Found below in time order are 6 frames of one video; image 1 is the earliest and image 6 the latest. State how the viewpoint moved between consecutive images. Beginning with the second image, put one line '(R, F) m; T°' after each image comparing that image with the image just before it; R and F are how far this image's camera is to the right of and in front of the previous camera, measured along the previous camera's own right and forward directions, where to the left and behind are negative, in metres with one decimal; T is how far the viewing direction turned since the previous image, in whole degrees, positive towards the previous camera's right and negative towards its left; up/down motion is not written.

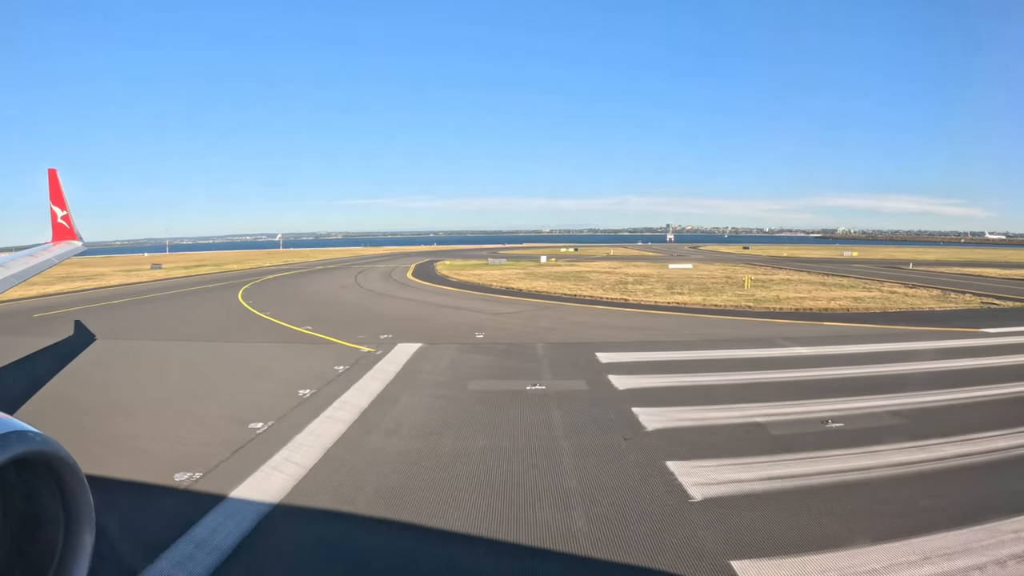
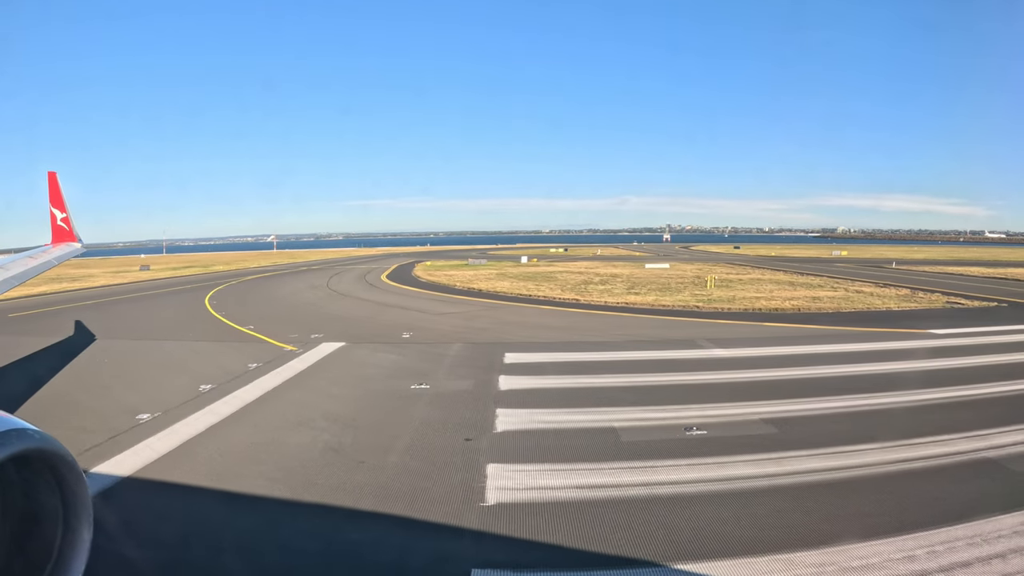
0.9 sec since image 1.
(+1.2, +0.1) m; -1°
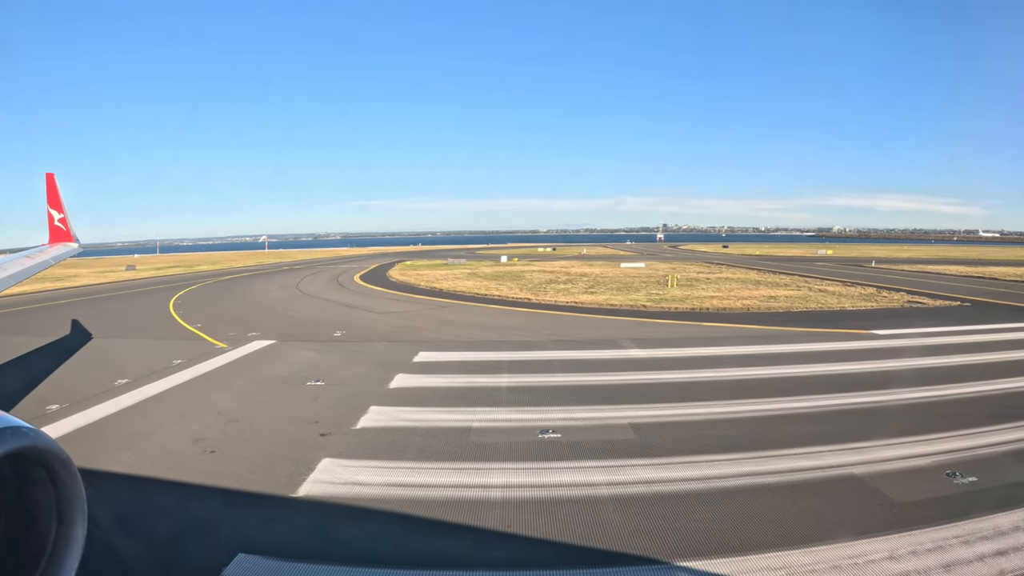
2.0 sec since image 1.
(+1.0, +0.1) m; 0°
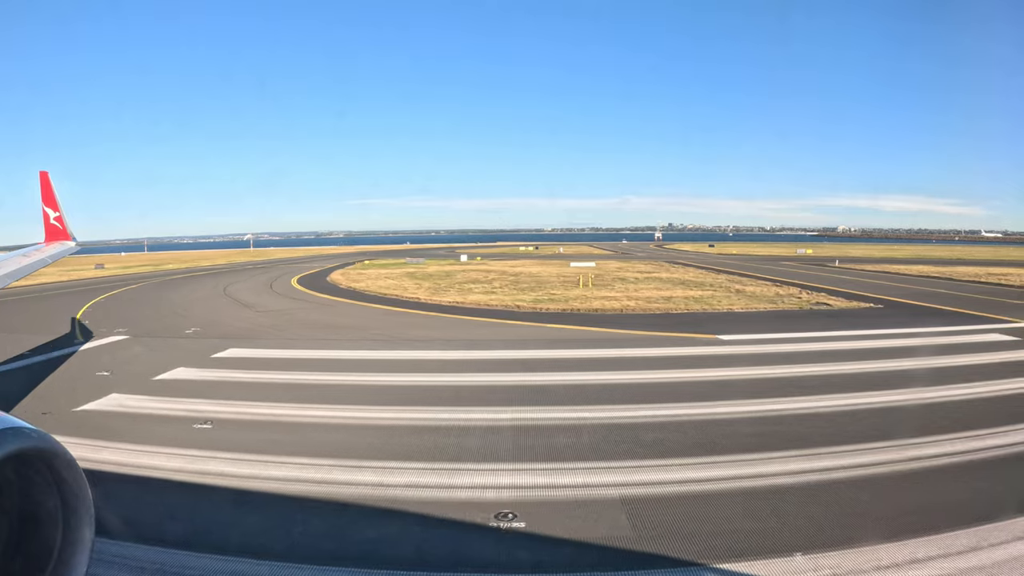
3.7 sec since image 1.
(+2.5, +0.2) m; -2°
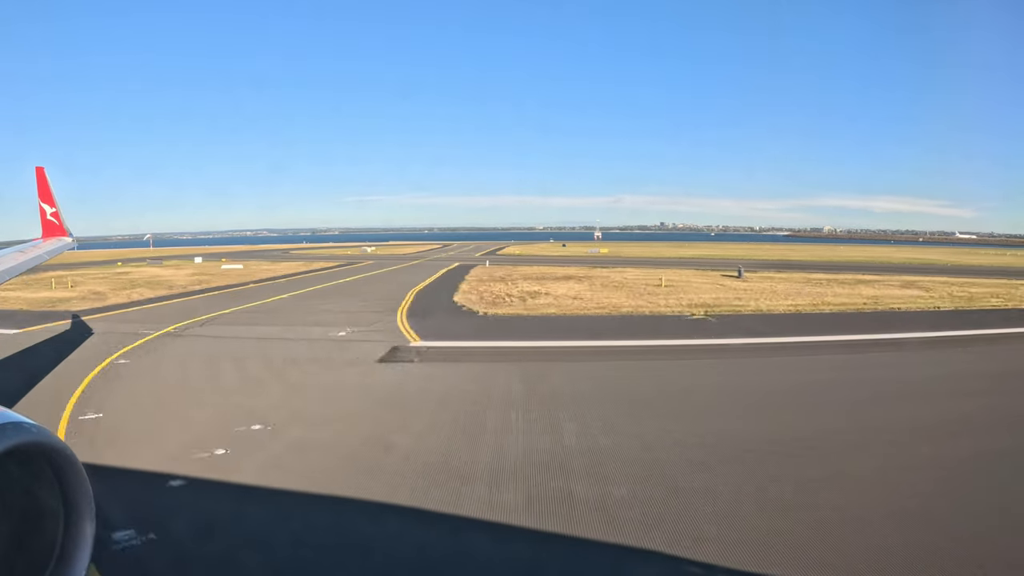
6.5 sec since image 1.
(+15.9, +0.8) m; -9°
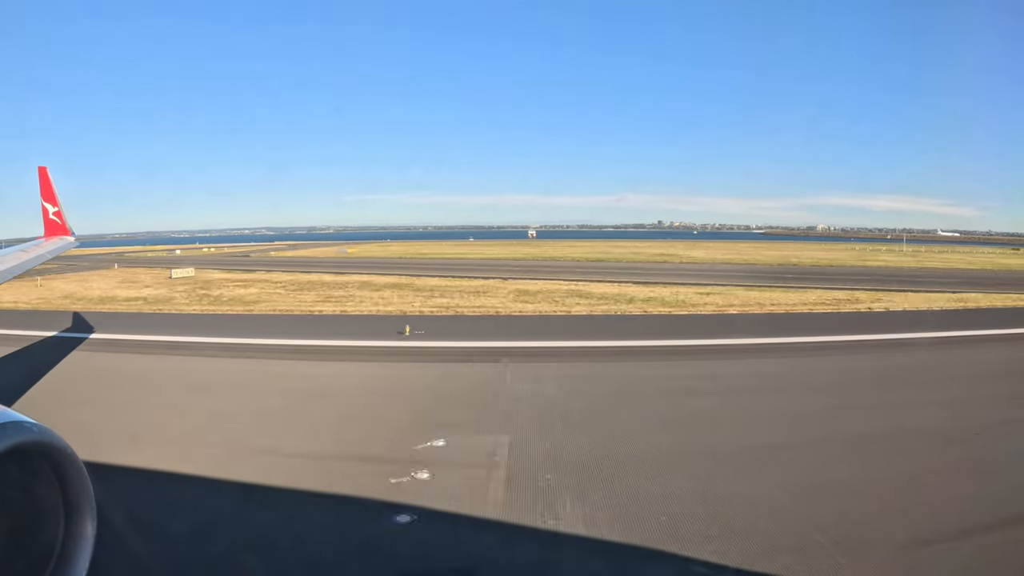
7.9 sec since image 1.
(-2.7, +0.3) m; +1°
